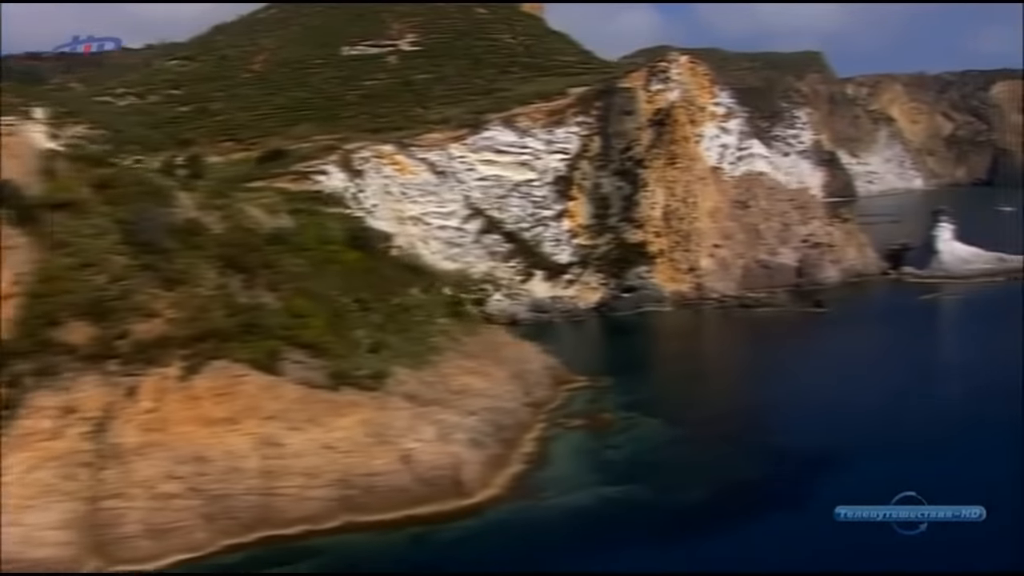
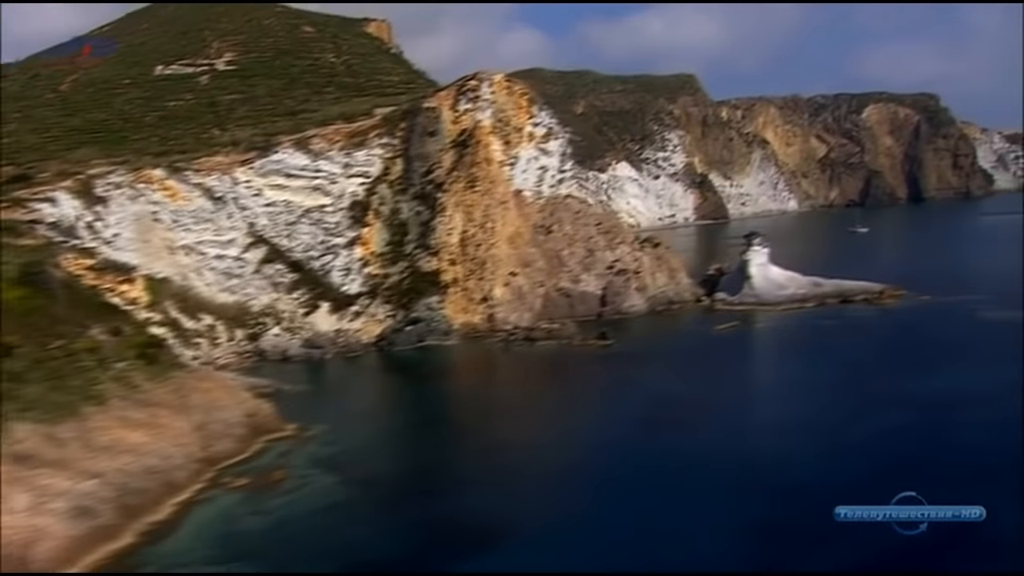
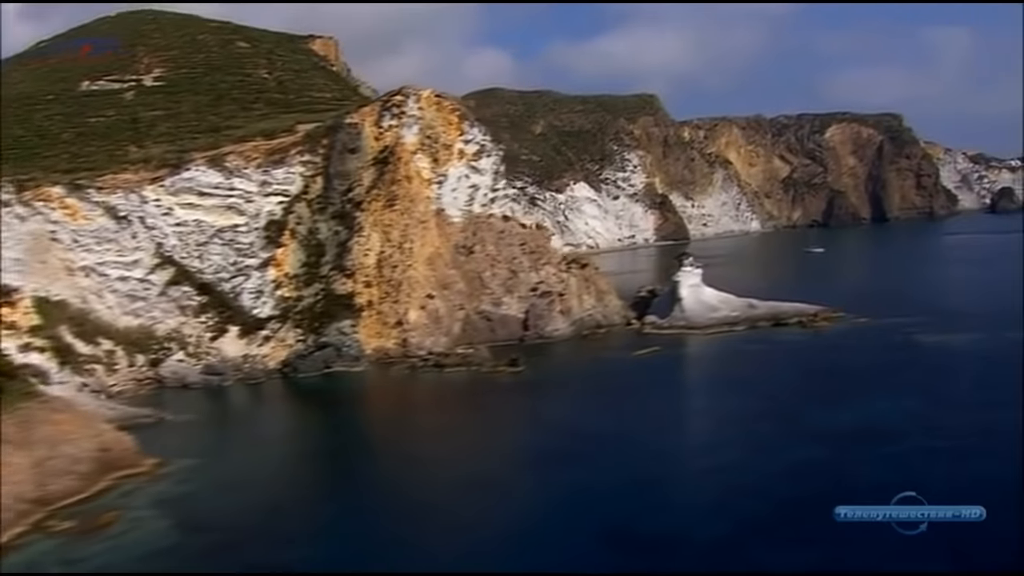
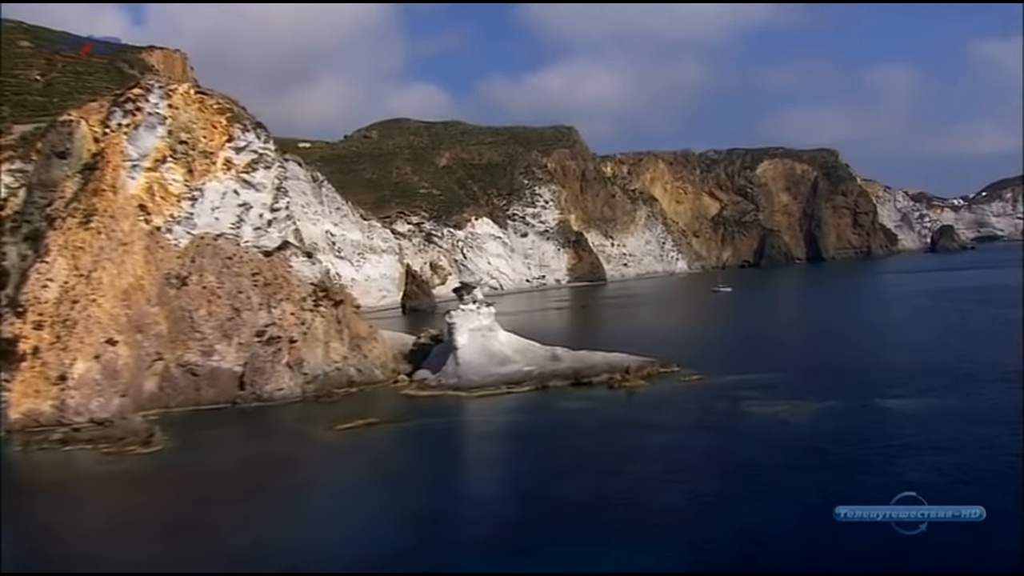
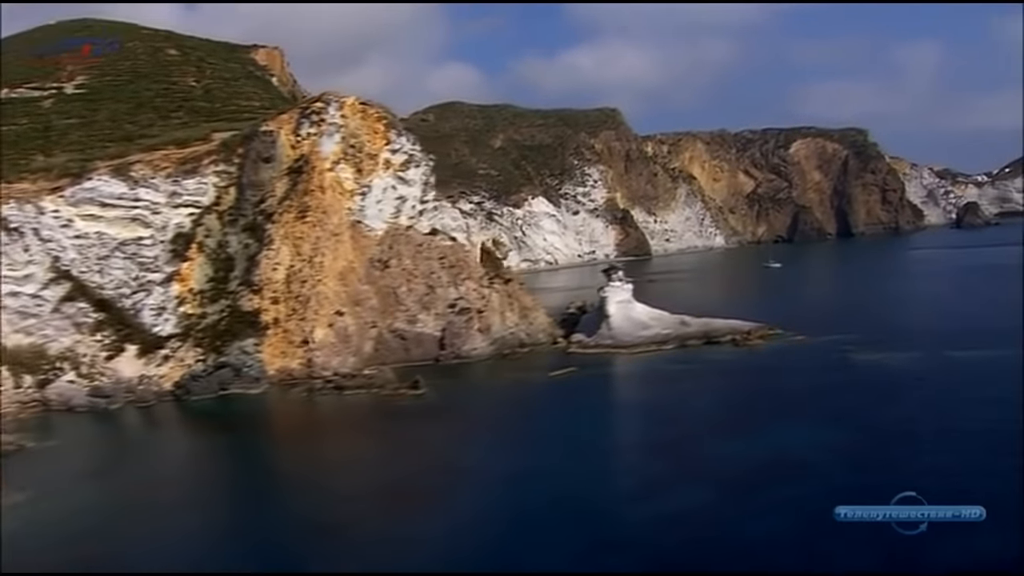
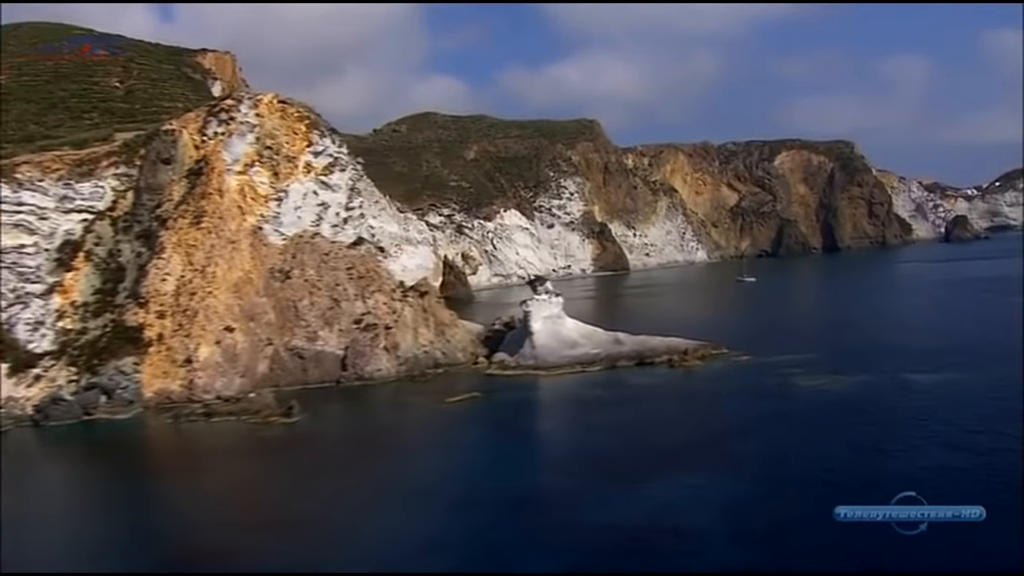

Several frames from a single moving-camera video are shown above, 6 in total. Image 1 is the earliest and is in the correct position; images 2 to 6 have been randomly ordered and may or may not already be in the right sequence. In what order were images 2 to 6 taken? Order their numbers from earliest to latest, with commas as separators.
2, 3, 5, 6, 4
